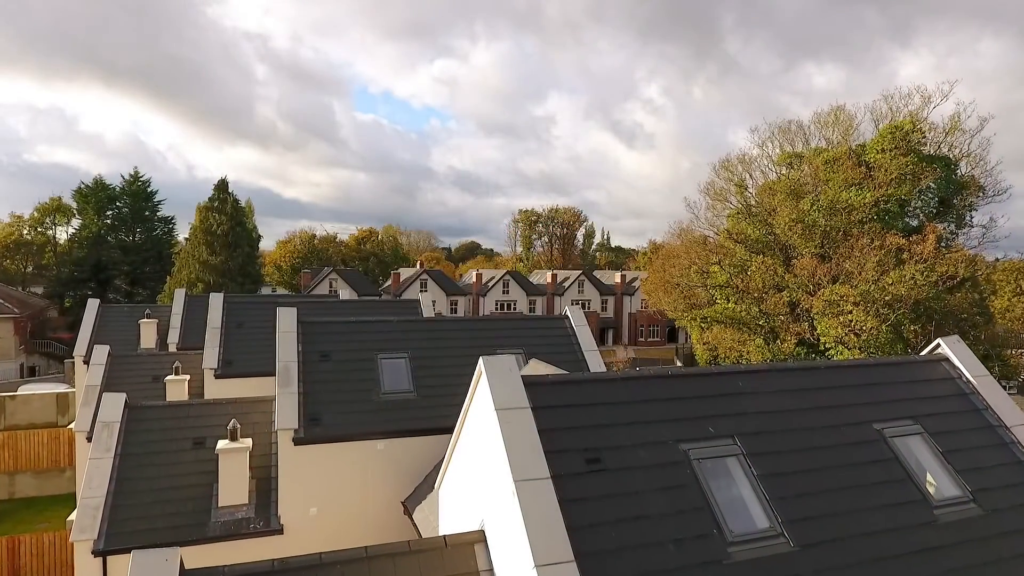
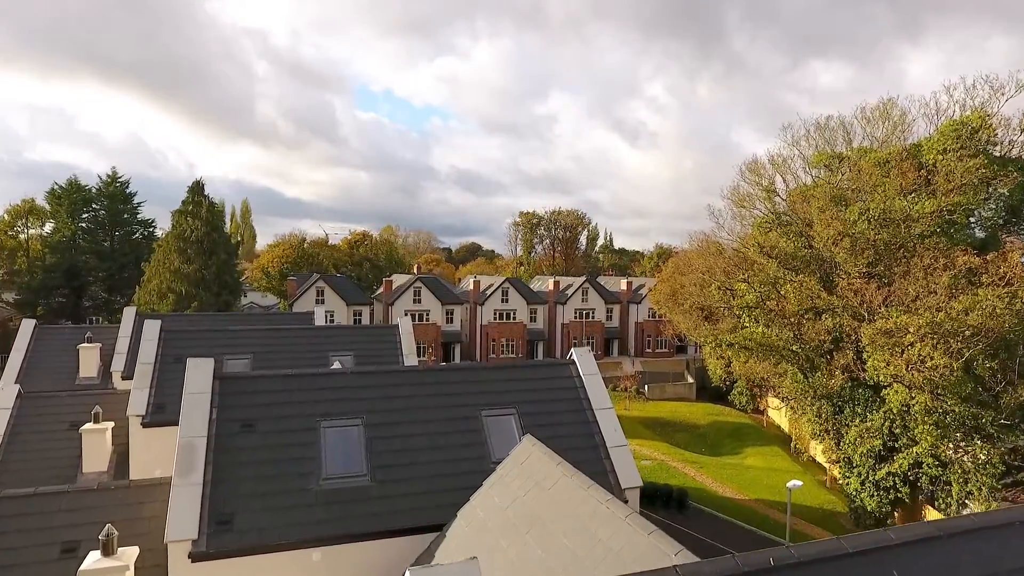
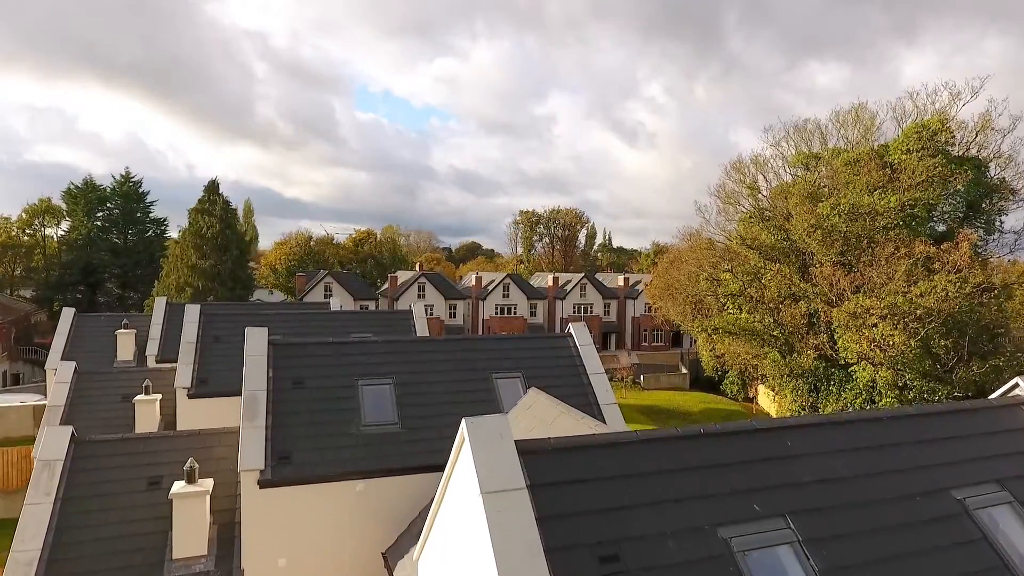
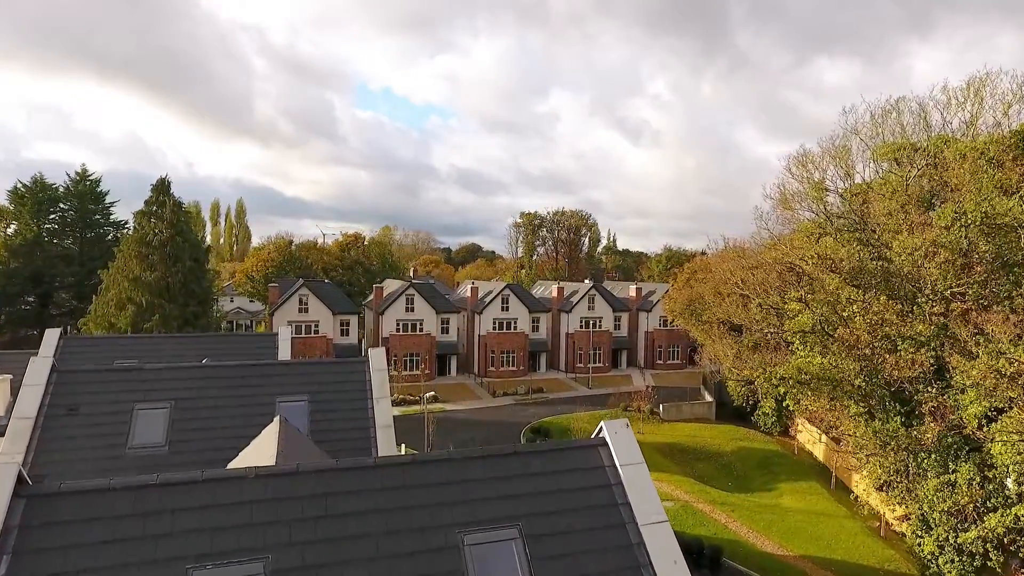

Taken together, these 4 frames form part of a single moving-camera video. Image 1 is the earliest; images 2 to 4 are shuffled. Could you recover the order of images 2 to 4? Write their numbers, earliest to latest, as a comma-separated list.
3, 2, 4
